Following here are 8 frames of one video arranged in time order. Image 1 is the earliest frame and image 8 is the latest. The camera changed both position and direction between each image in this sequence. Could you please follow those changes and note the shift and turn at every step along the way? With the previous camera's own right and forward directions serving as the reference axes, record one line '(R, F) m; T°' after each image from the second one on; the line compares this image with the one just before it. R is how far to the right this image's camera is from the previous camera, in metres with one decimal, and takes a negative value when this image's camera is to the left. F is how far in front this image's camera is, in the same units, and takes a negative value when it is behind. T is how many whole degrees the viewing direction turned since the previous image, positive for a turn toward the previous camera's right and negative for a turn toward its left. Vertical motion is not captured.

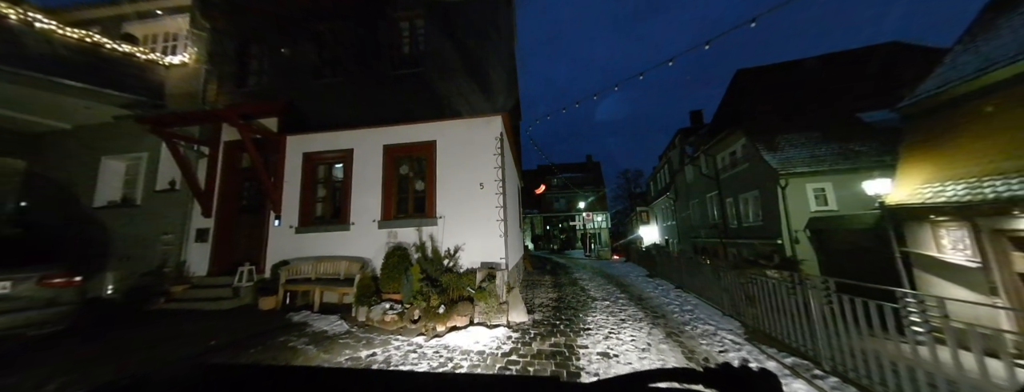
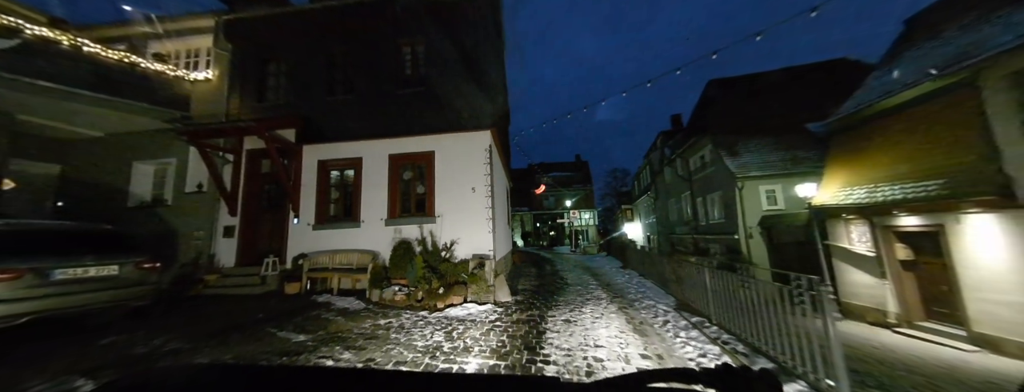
(+0.1, -1.2) m; +2°
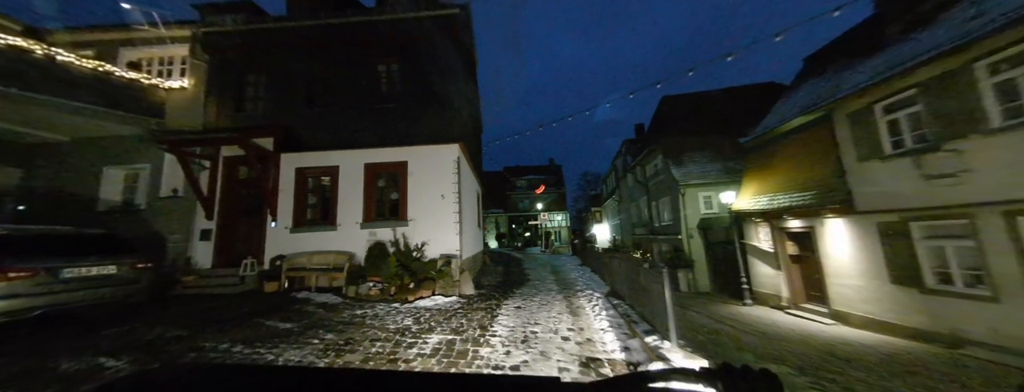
(+0.4, -1.0) m; +5°
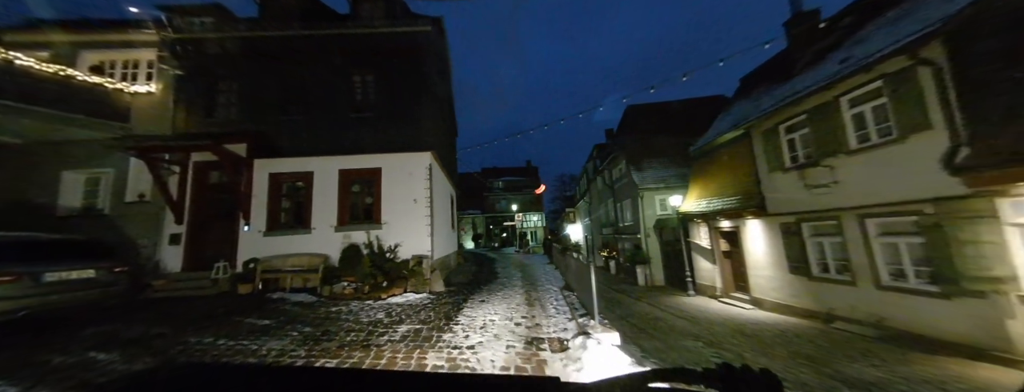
(+0.4, -0.8) m; +4°
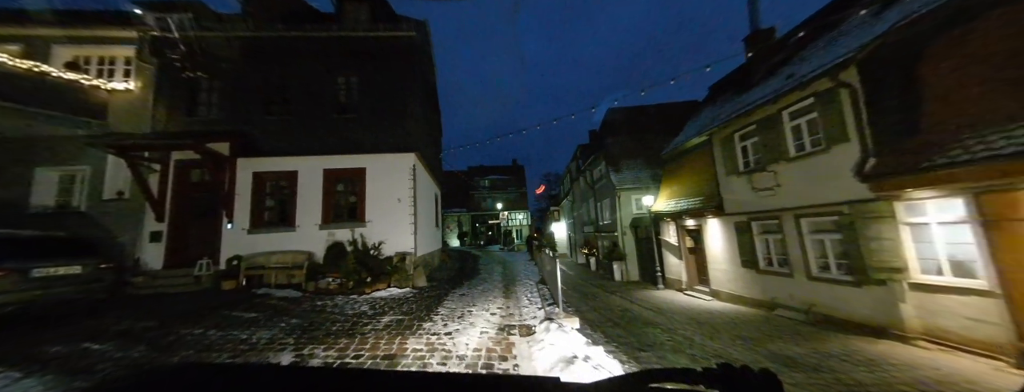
(+0.2, -0.5) m; +3°
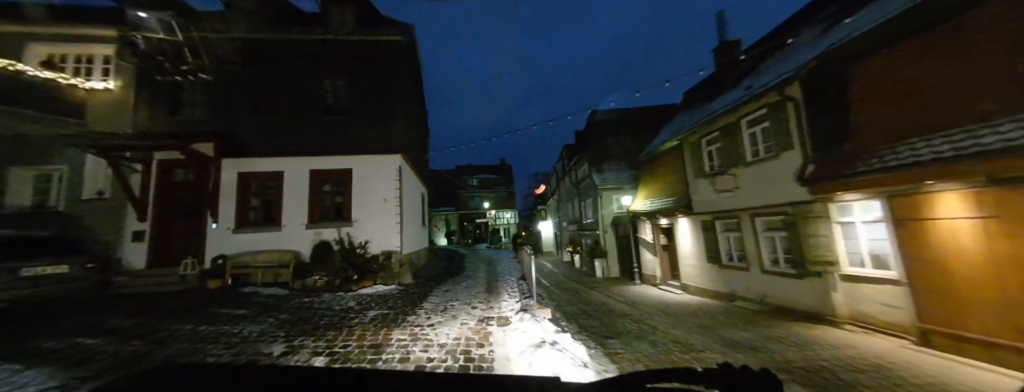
(+0.2, -0.4) m; +2°
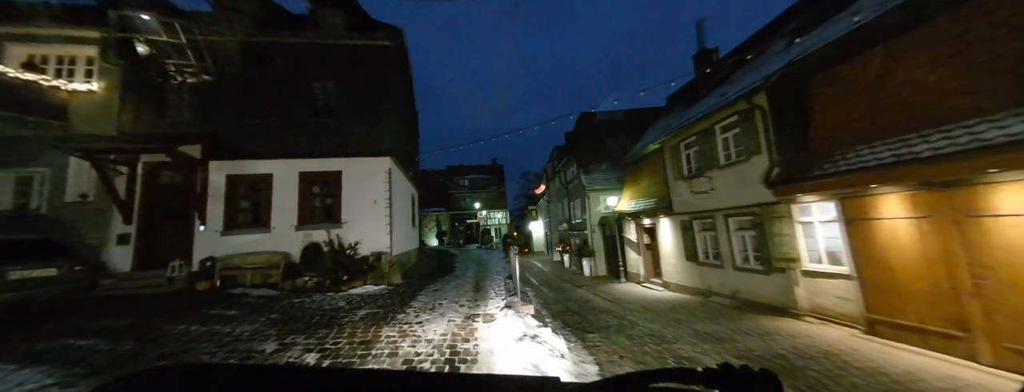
(+0.2, -0.3) m; +2°
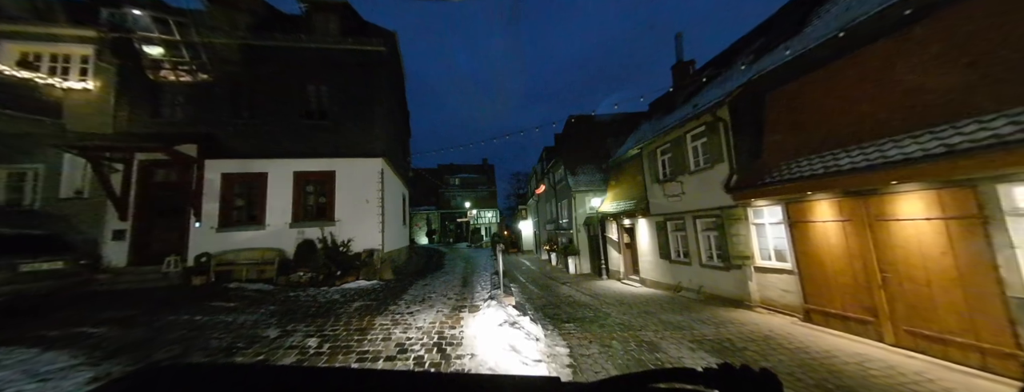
(+0.2, -0.6) m; +2°
